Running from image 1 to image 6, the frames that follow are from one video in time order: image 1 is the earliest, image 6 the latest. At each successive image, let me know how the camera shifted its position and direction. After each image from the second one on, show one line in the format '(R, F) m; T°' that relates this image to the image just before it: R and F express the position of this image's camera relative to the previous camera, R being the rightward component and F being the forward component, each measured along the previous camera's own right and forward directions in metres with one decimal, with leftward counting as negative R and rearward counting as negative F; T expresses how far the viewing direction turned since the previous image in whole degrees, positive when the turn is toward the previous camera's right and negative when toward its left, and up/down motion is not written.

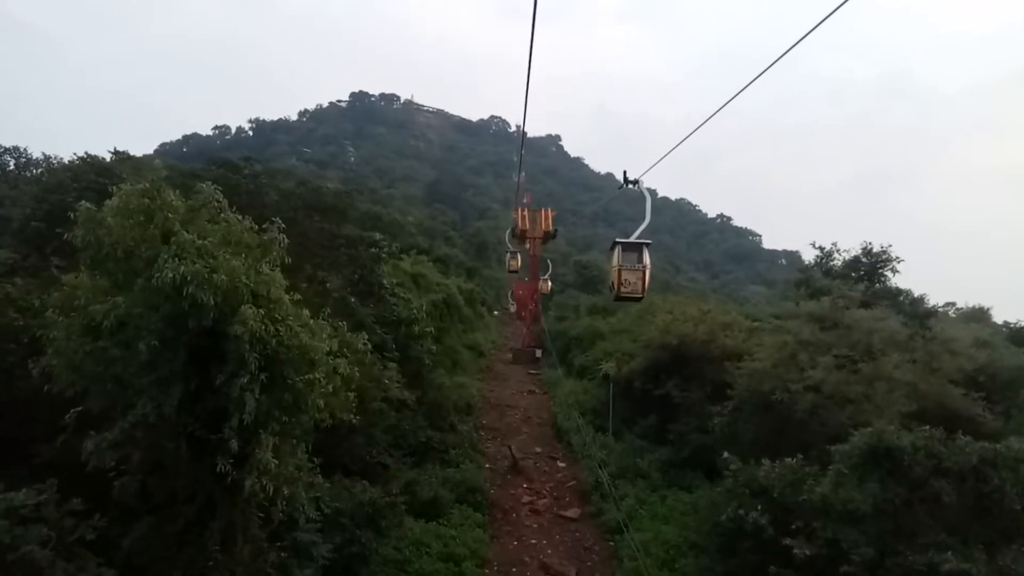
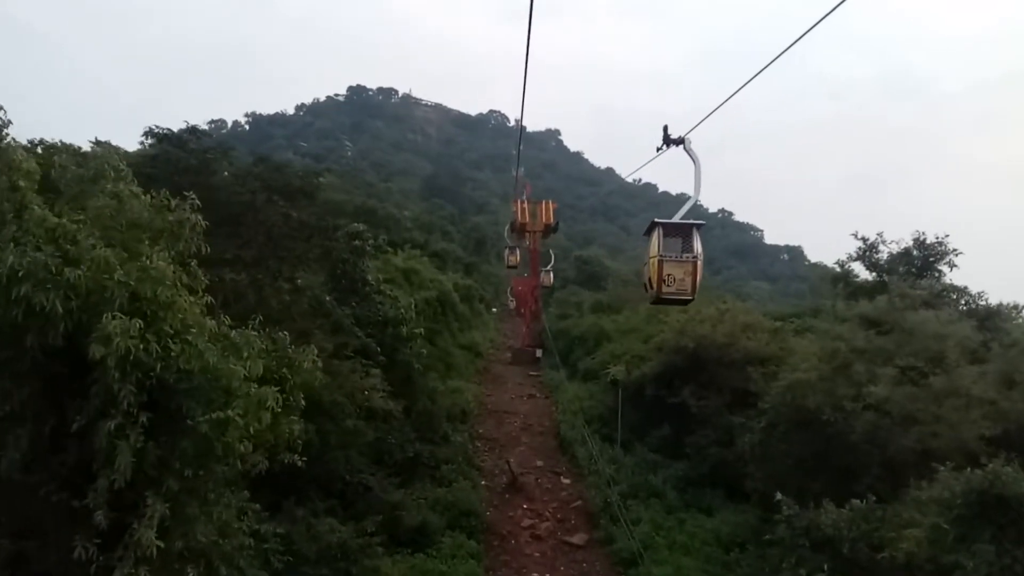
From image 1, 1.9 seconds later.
(0.0, +1.5) m; 0°
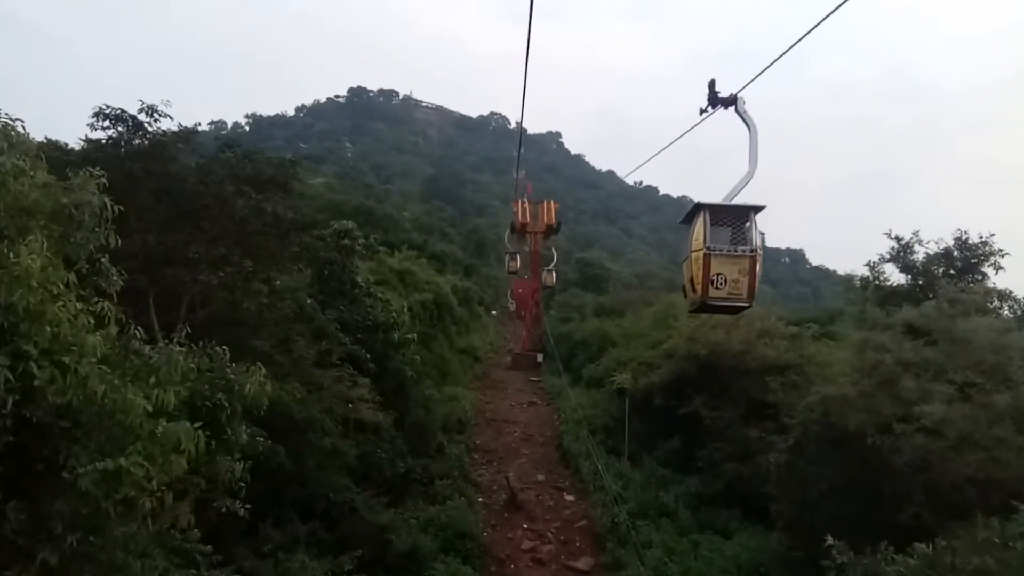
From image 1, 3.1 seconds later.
(0.0, +1.0) m; 0°
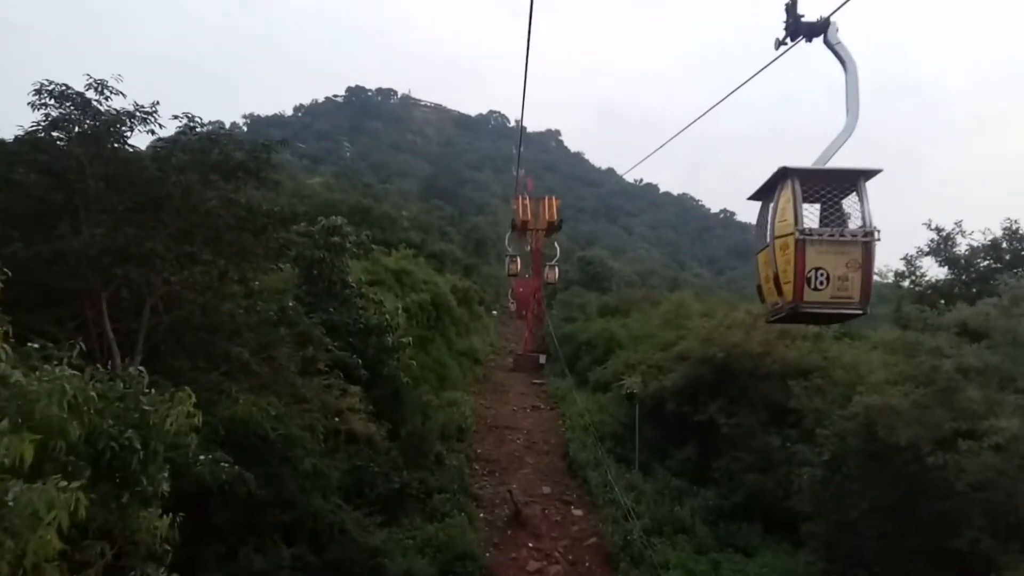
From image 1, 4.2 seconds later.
(0.0, +0.9) m; 0°
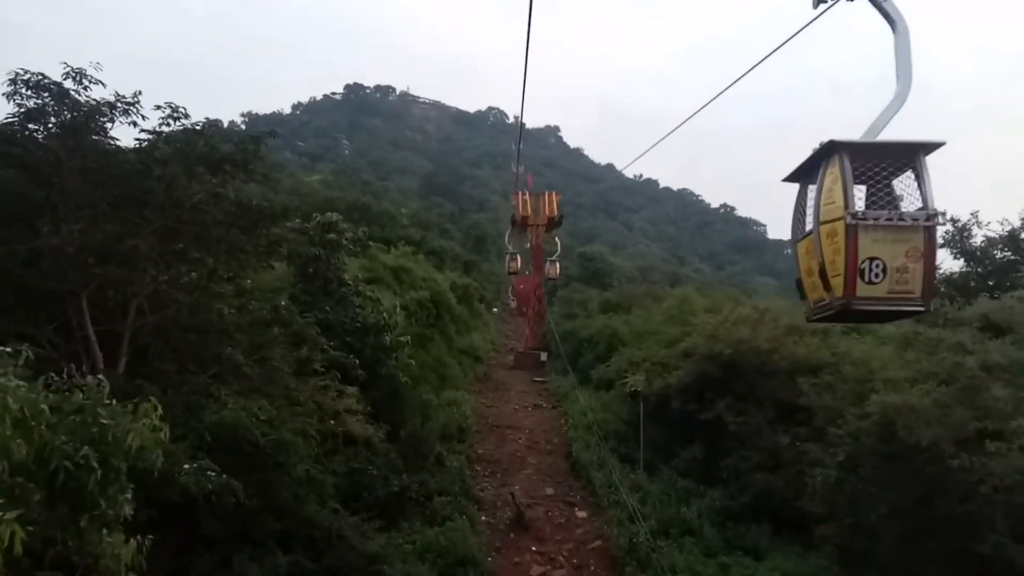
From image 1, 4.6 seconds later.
(0.0, +0.3) m; 0°
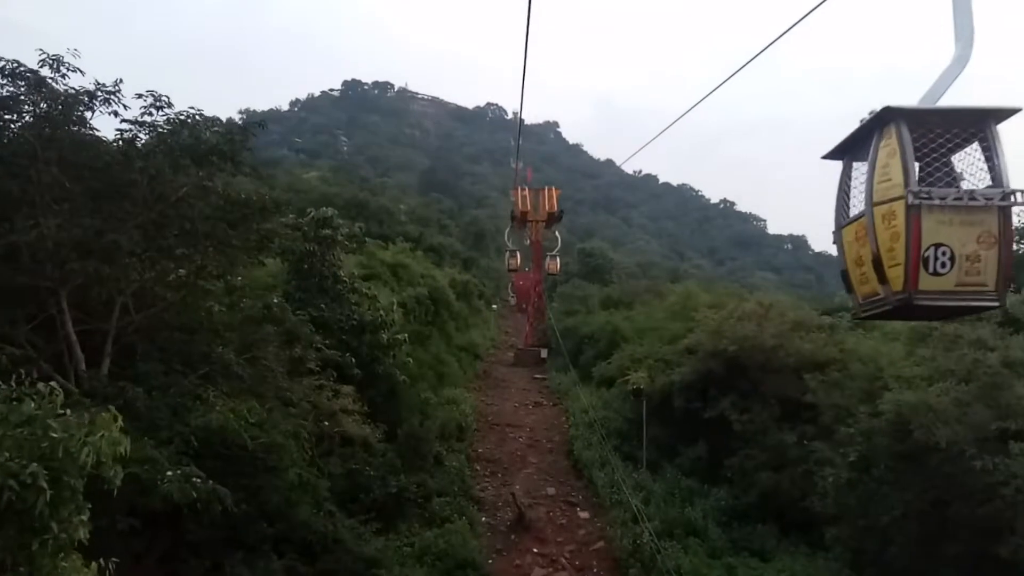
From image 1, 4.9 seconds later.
(0.0, +0.3) m; 0°
